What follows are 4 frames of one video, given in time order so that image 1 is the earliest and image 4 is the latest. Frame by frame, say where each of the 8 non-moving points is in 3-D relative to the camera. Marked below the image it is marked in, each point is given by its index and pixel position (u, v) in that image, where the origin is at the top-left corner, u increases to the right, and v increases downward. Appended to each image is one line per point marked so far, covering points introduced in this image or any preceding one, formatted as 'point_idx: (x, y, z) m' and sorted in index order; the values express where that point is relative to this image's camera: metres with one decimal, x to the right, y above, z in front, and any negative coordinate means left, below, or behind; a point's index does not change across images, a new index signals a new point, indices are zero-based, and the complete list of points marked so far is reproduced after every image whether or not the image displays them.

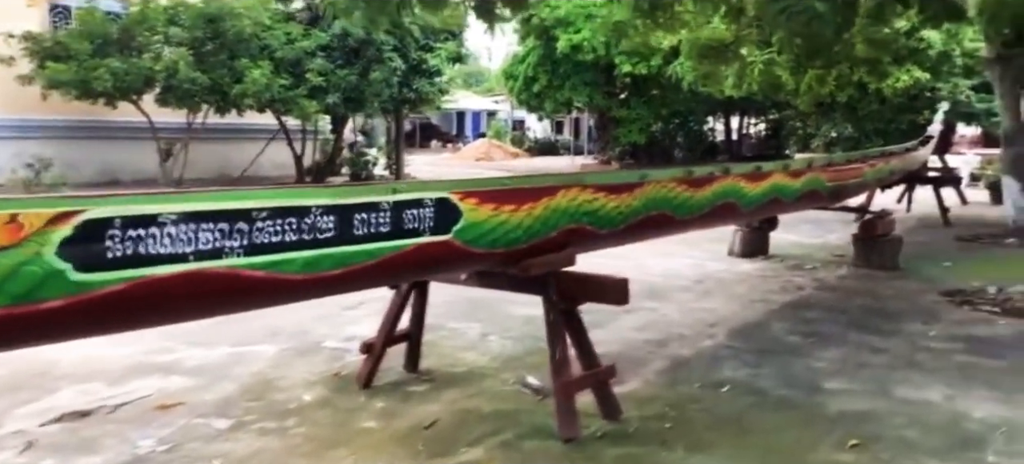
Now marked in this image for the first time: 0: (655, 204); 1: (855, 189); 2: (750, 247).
0: (+0.7, +0.1, +4.4) m
1: (+3.2, +0.4, +8.2) m
2: (+2.4, -0.1, +8.8) m
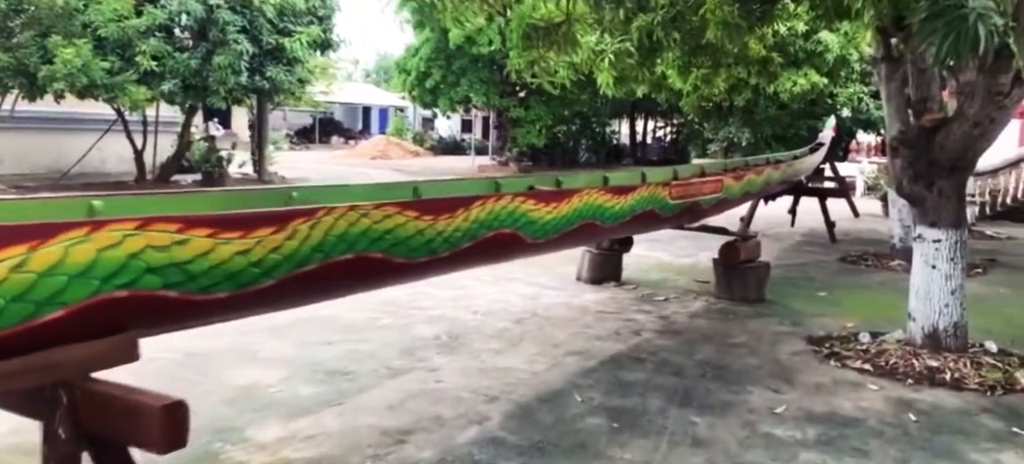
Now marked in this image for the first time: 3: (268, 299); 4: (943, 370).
0: (-0.5, 0.0, +2.8) m
1: (+1.6, +0.2, +6.9) m
2: (+0.7, -0.3, +7.4) m
3: (-0.7, -0.2, +2.6) m
4: (+2.4, -0.8, +4.9) m
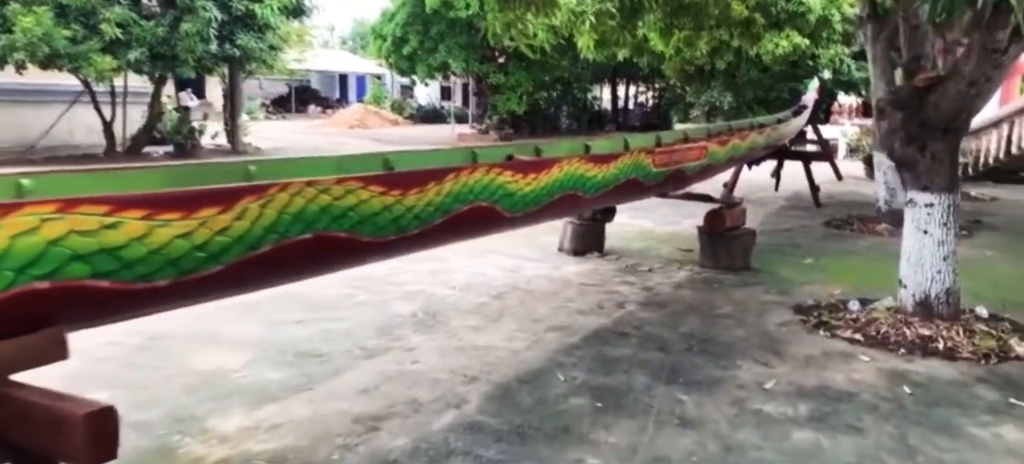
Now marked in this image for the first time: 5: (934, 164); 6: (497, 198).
0: (-0.6, 0.0, +2.6) m
1: (+1.4, +0.4, +6.7) m
2: (+0.6, -0.1, +7.2) m
3: (-0.8, -0.1, +2.4) m
4: (+2.3, -0.6, +4.8) m
5: (+2.4, +0.4, +5.0) m
6: (-0.1, +0.1, +3.7) m
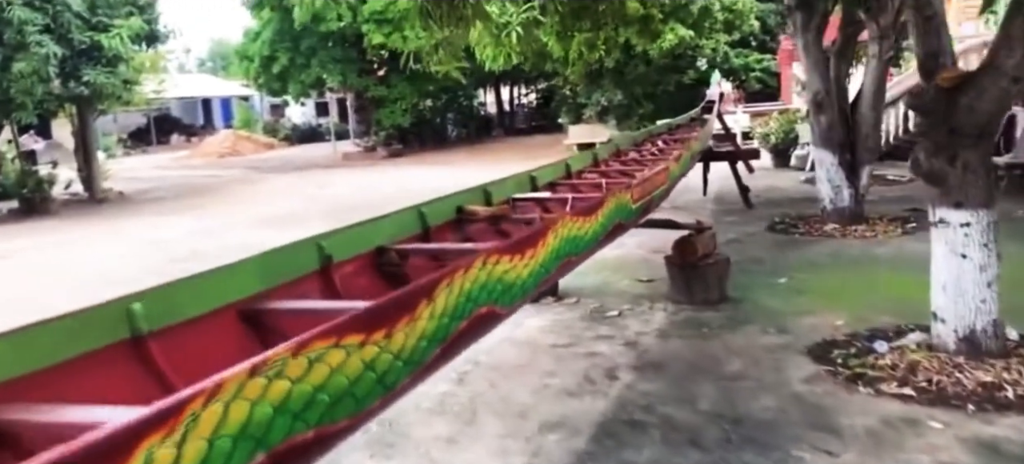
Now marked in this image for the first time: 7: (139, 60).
0: (-0.4, -0.3, +1.5) m
1: (+1.0, +0.2, +5.8) m
2: (+0.1, -0.4, +6.2) m
3: (-0.6, -0.5, +1.2) m
4: (+2.2, -0.7, +4.0) m
5: (+2.2, +0.3, +4.2) m
6: (-0.1, -0.2, +2.6) m
7: (-5.3, +2.5, +12.7) m
